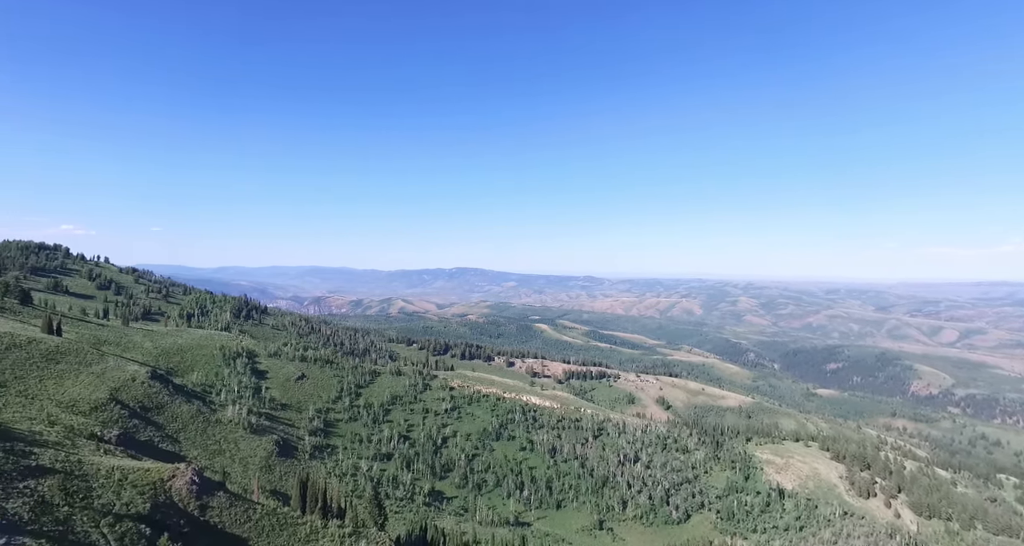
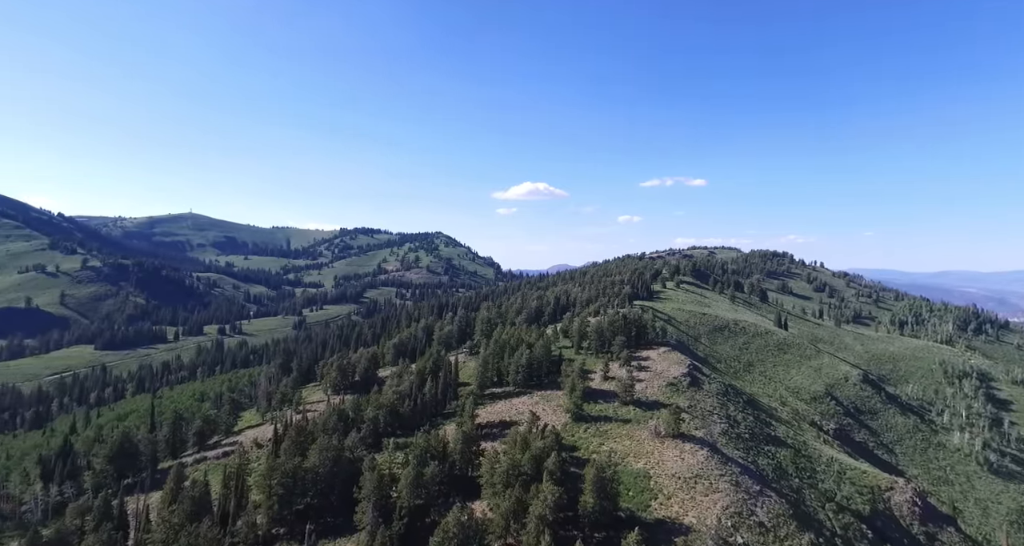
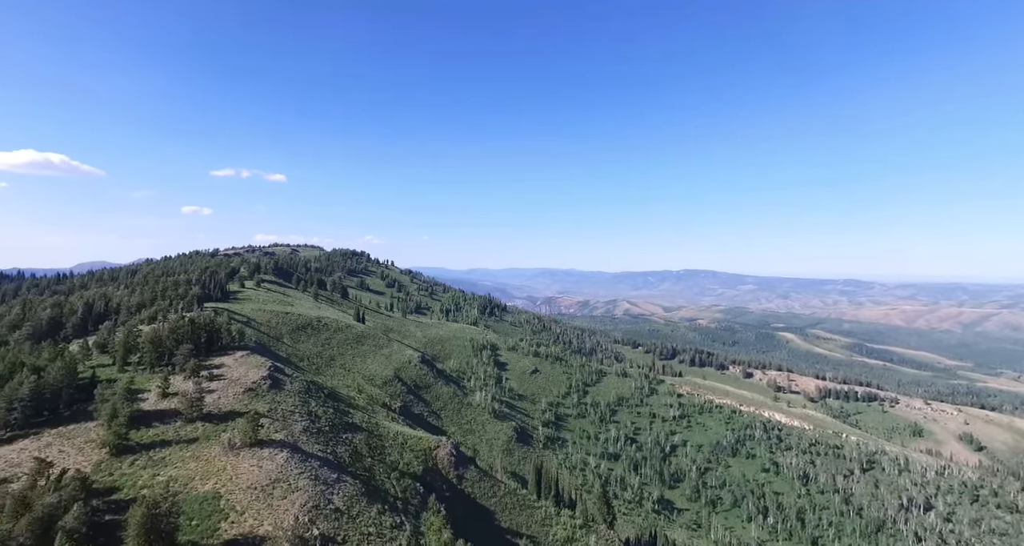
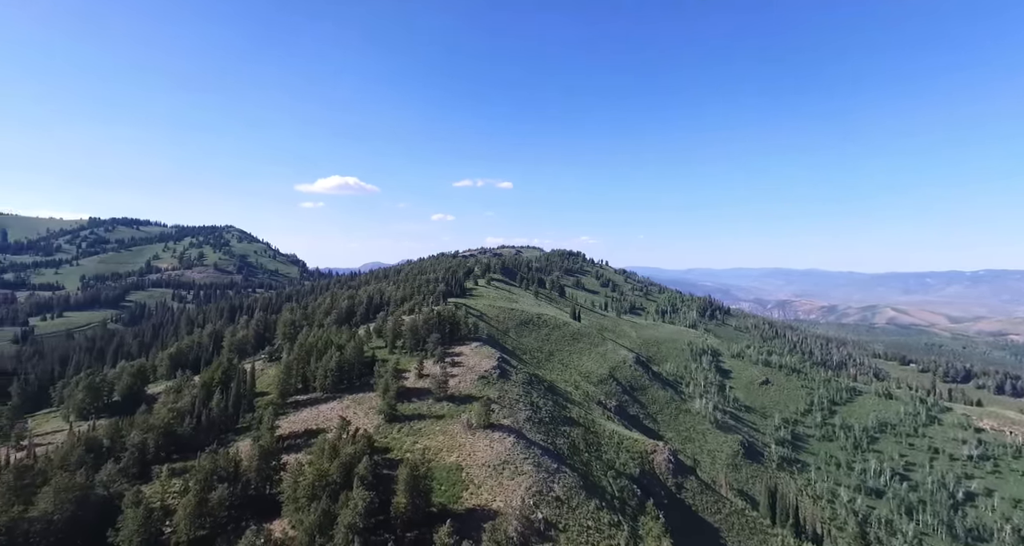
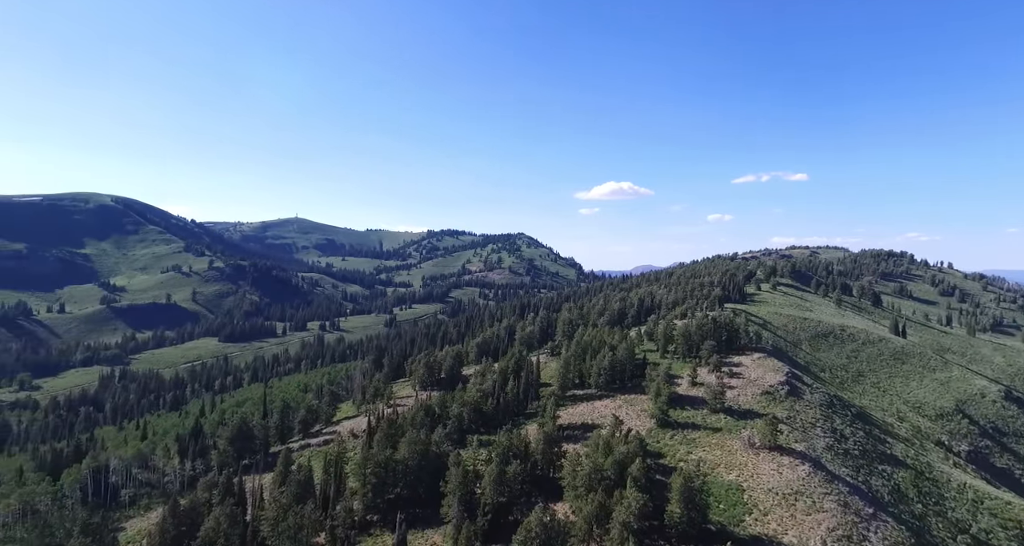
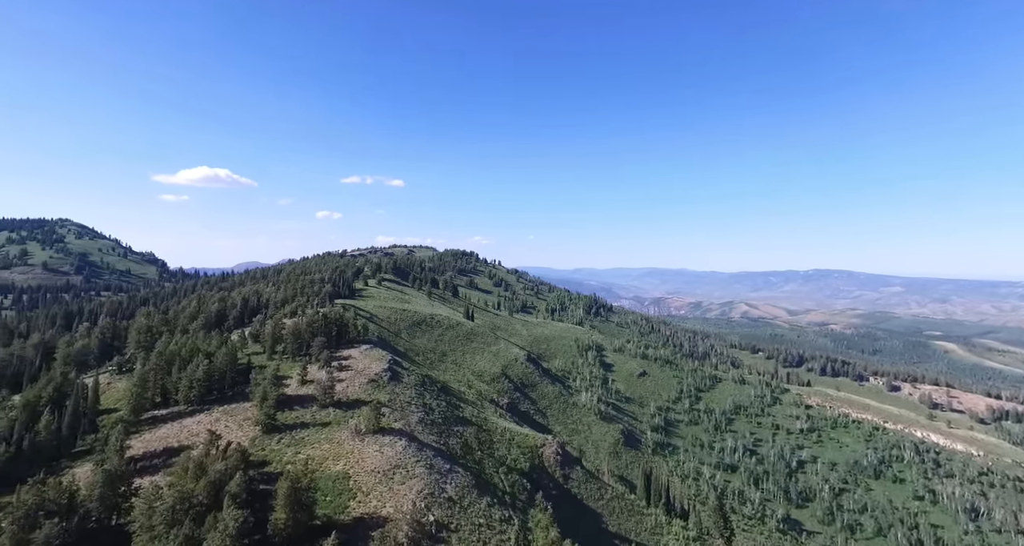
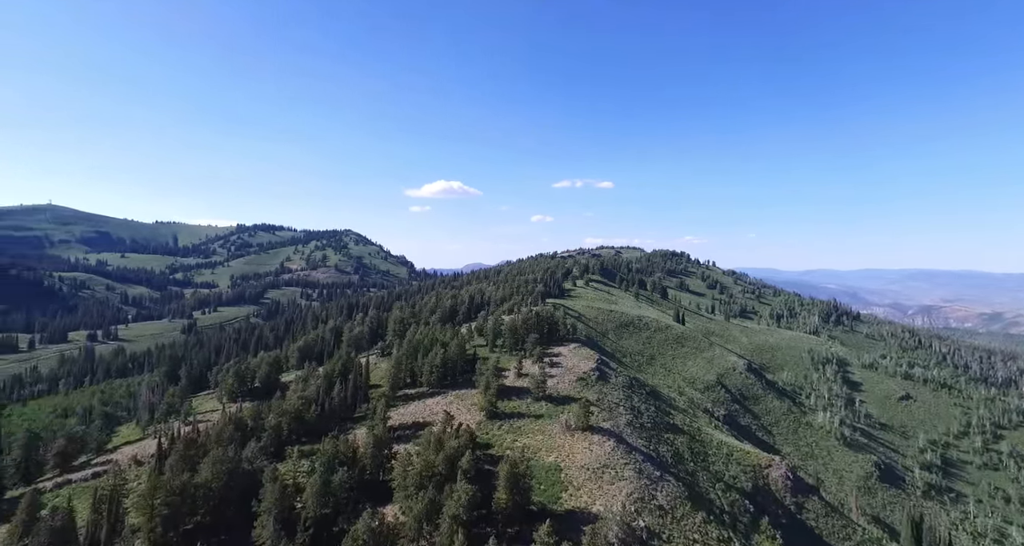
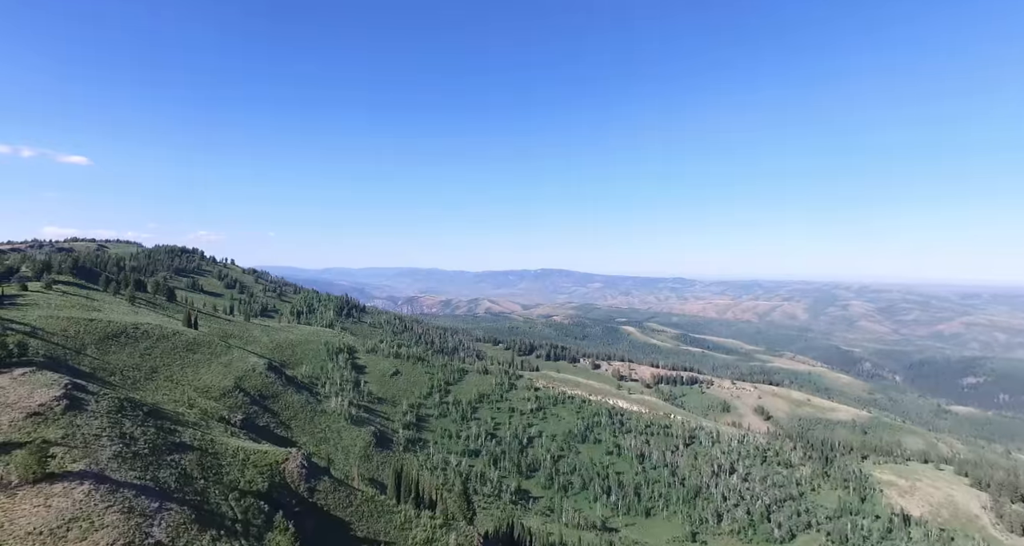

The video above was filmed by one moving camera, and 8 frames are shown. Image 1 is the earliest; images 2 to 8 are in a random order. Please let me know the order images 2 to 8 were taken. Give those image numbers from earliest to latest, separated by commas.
8, 3, 6, 4, 7, 2, 5
